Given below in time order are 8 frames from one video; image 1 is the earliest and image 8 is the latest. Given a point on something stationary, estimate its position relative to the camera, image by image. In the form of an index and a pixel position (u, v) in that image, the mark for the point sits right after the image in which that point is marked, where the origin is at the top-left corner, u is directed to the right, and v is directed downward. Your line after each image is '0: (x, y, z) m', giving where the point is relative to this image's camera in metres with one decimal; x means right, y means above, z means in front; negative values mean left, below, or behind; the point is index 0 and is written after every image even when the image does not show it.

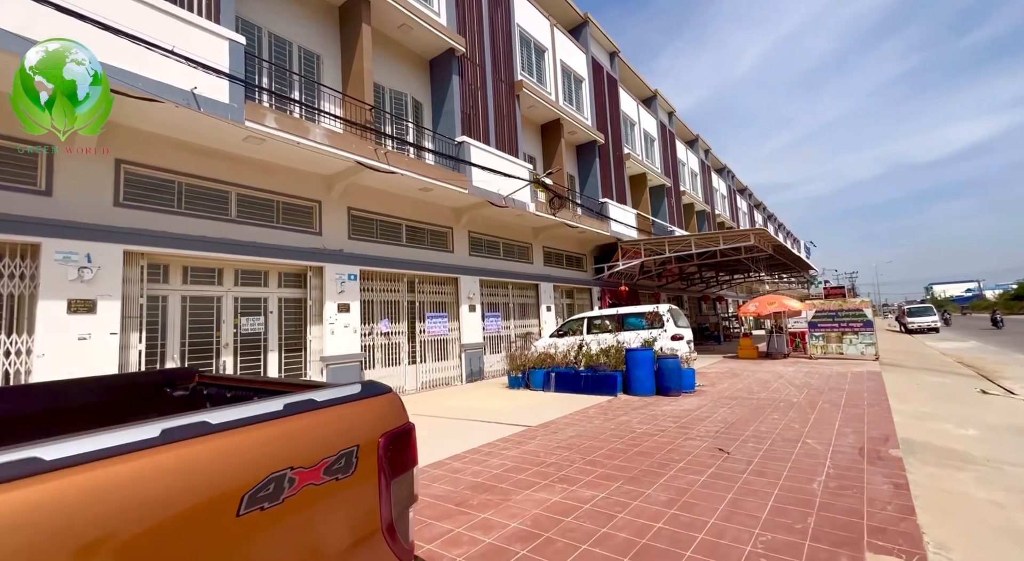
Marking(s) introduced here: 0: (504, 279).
0: (-0.2, 0.0, +13.8) m
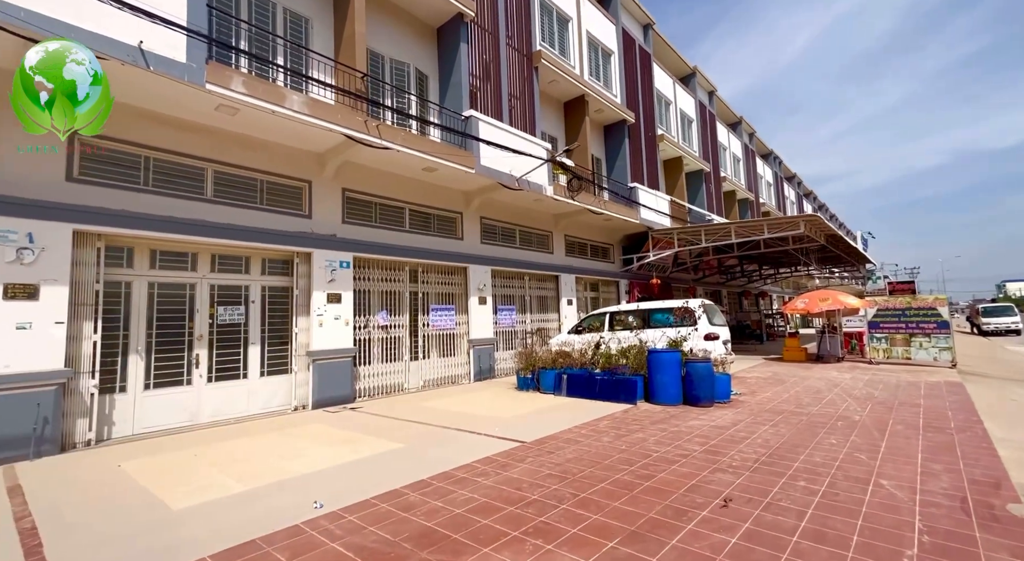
0: (+0.2, +0.3, +12.7) m
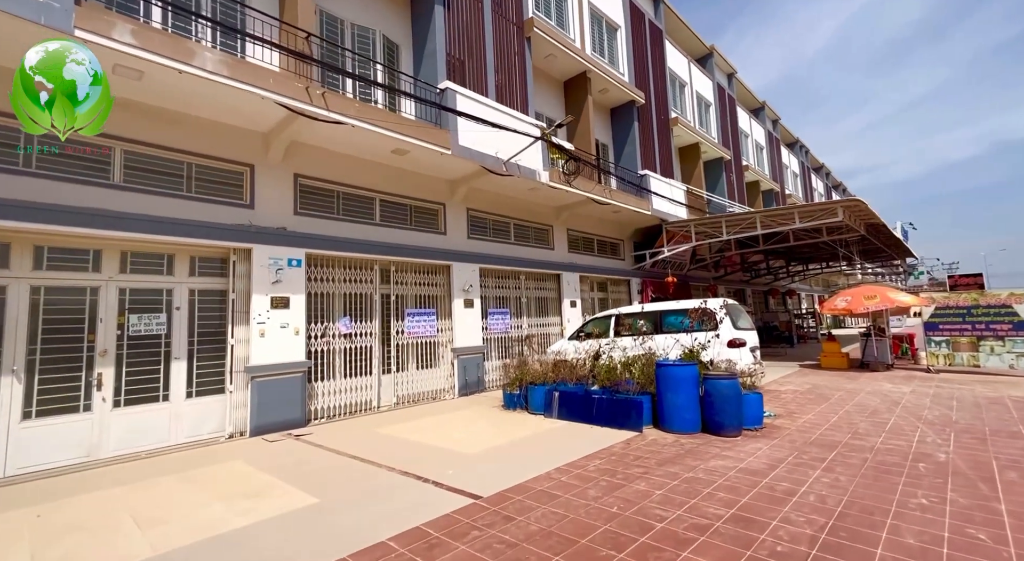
0: (+0.1, +0.3, +11.2) m
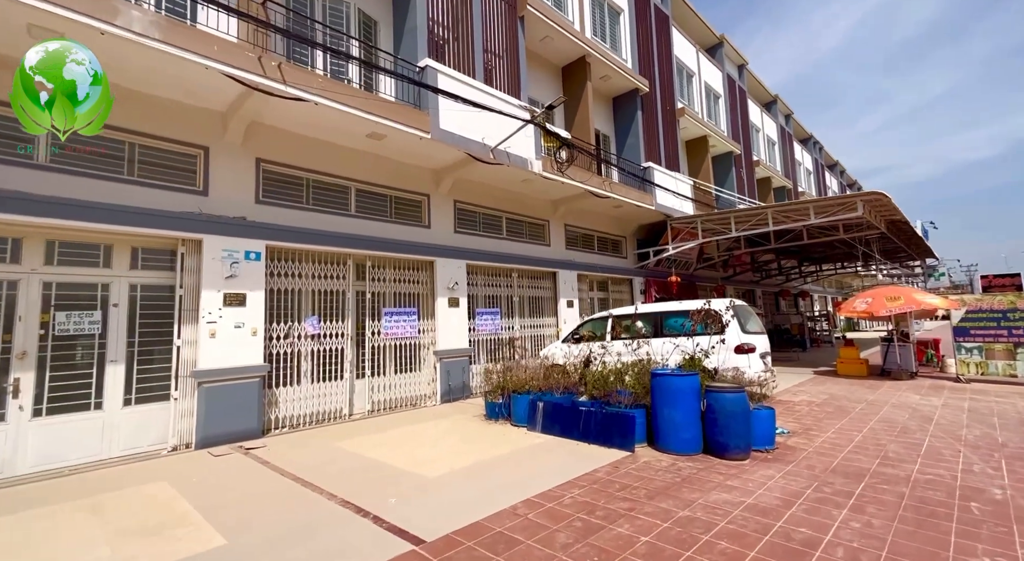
0: (-0.1, +0.3, +10.4) m
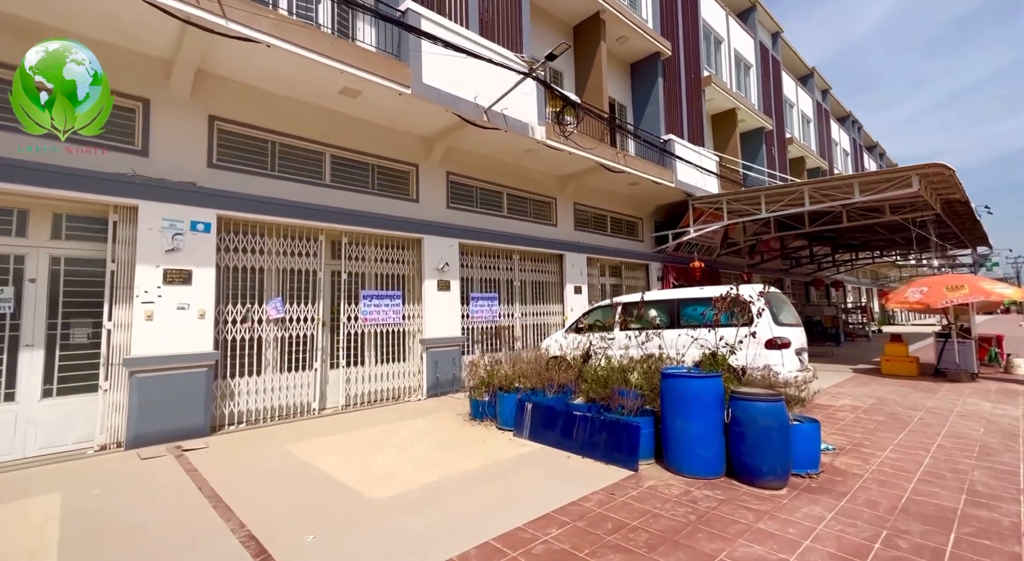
0: (-0.1, +0.7, +9.4) m
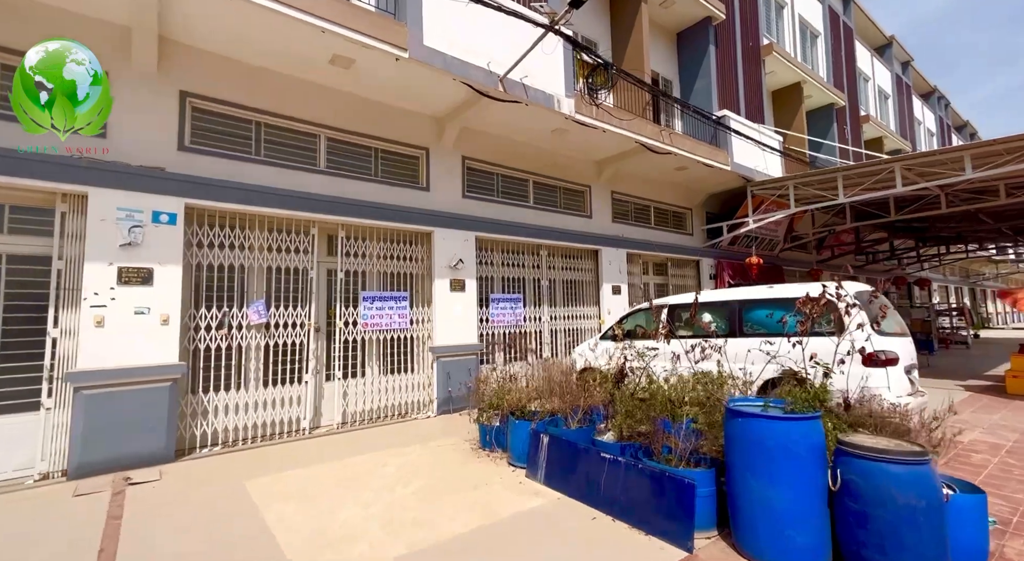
0: (+0.3, +0.7, +8.2) m
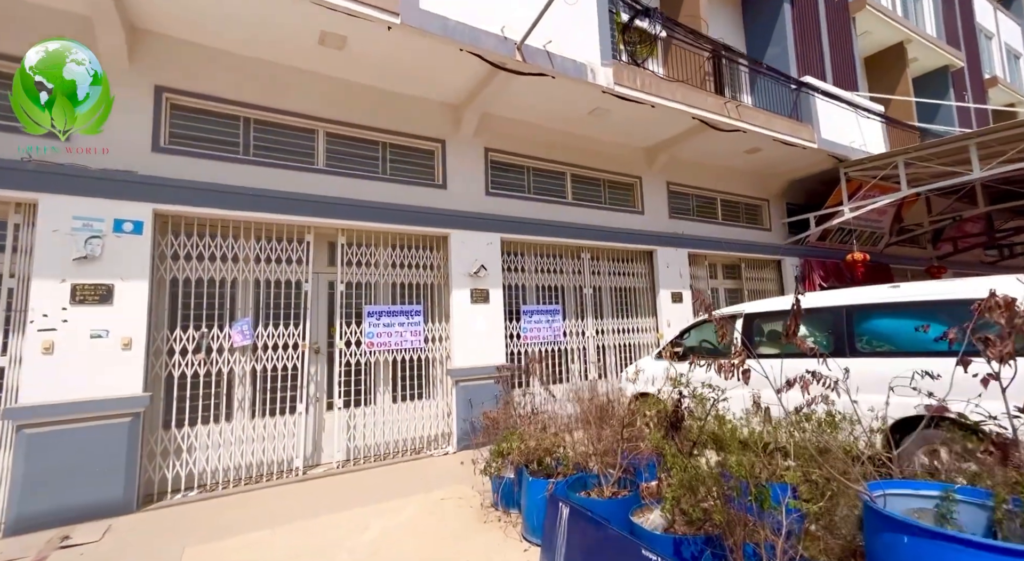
0: (+0.8, +0.6, +7.0) m
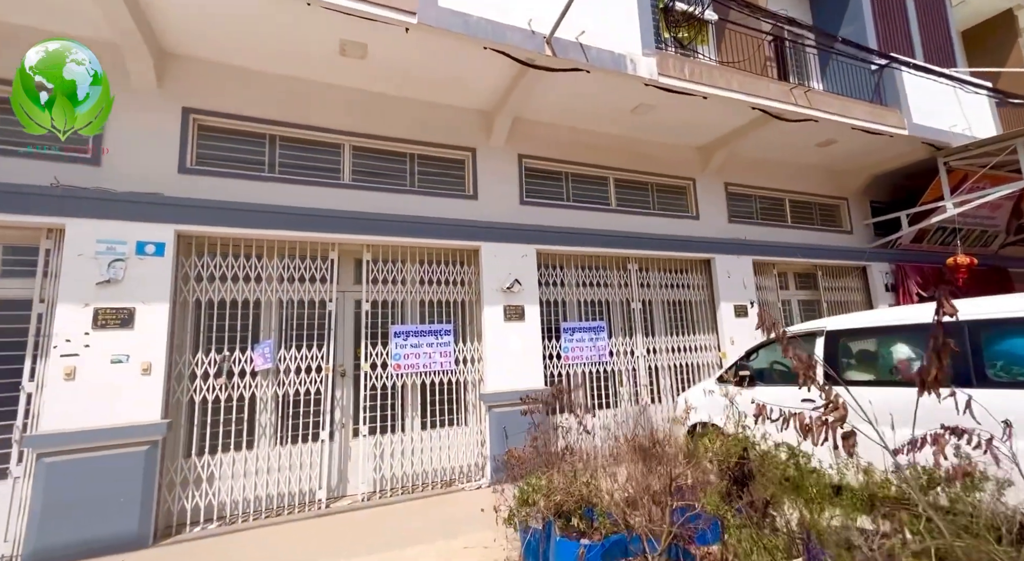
0: (+1.4, +0.4, +6.4) m
